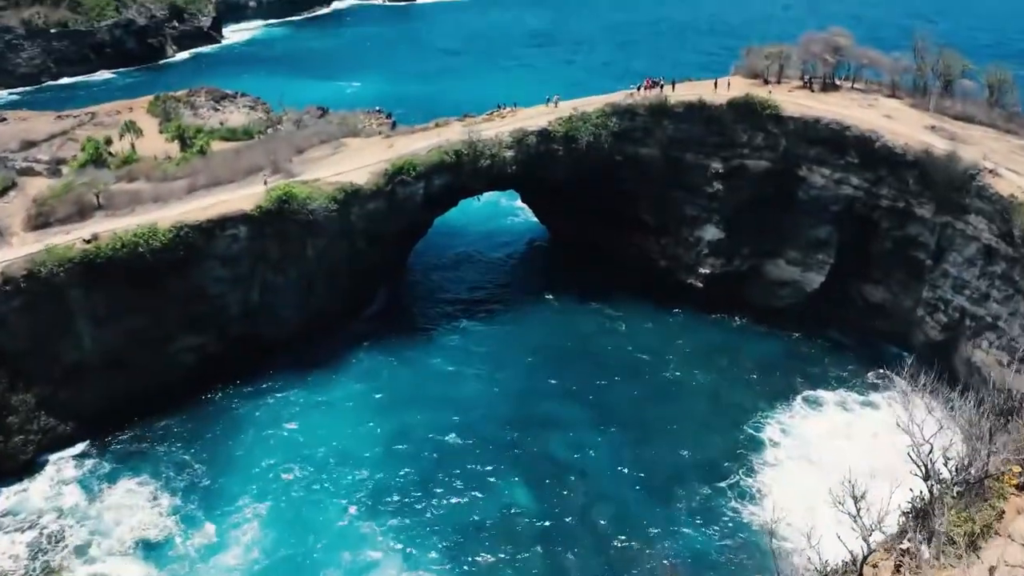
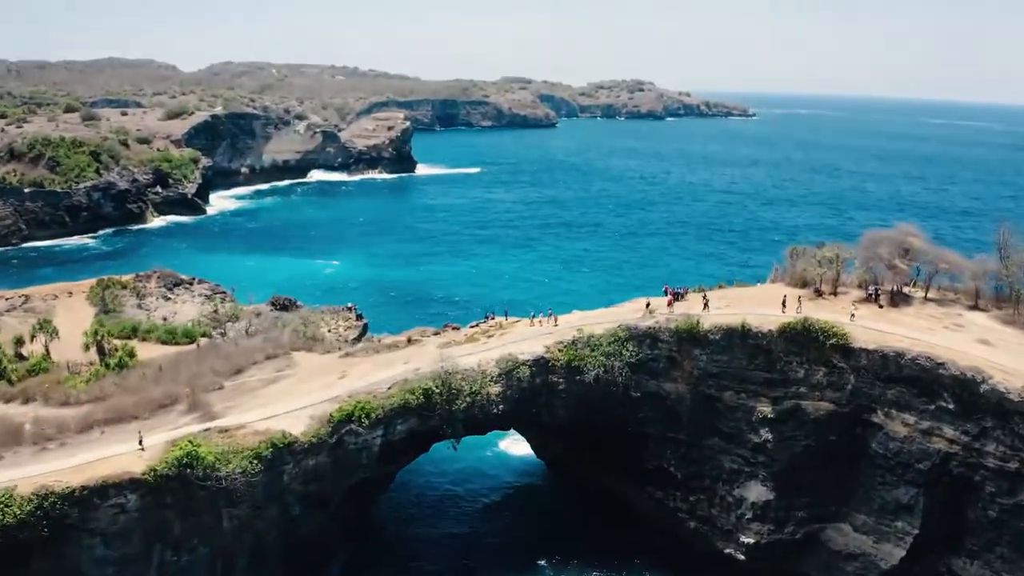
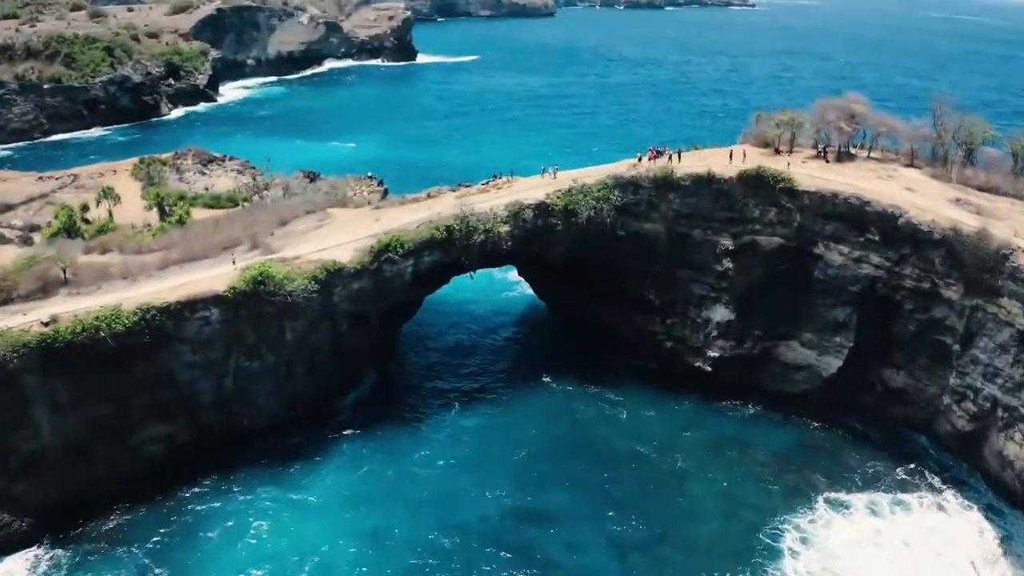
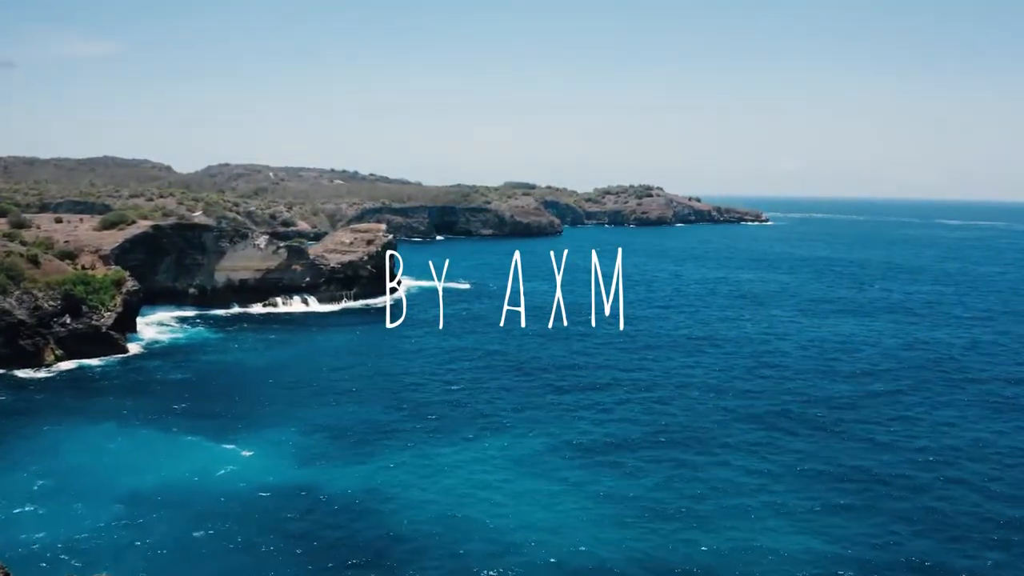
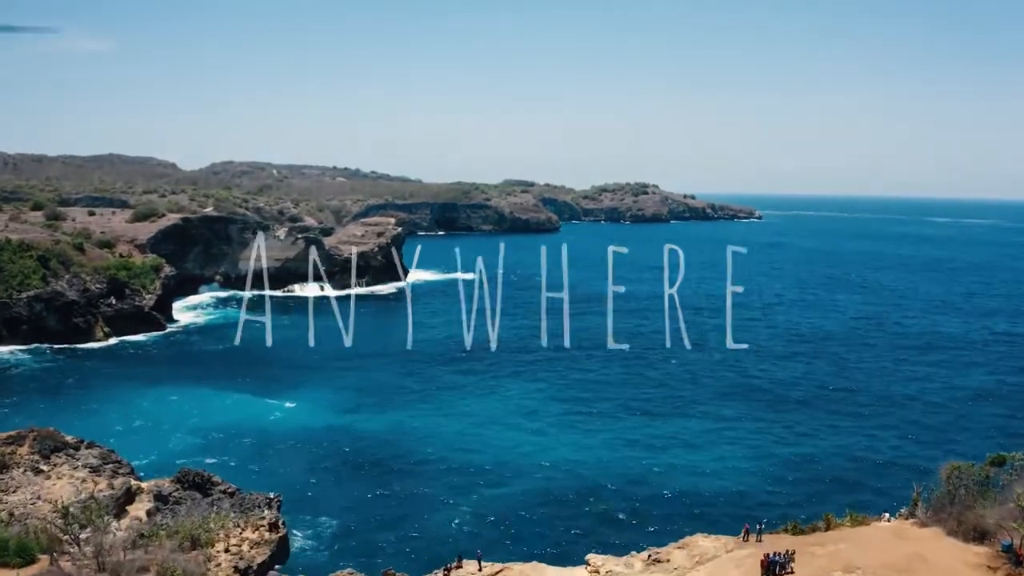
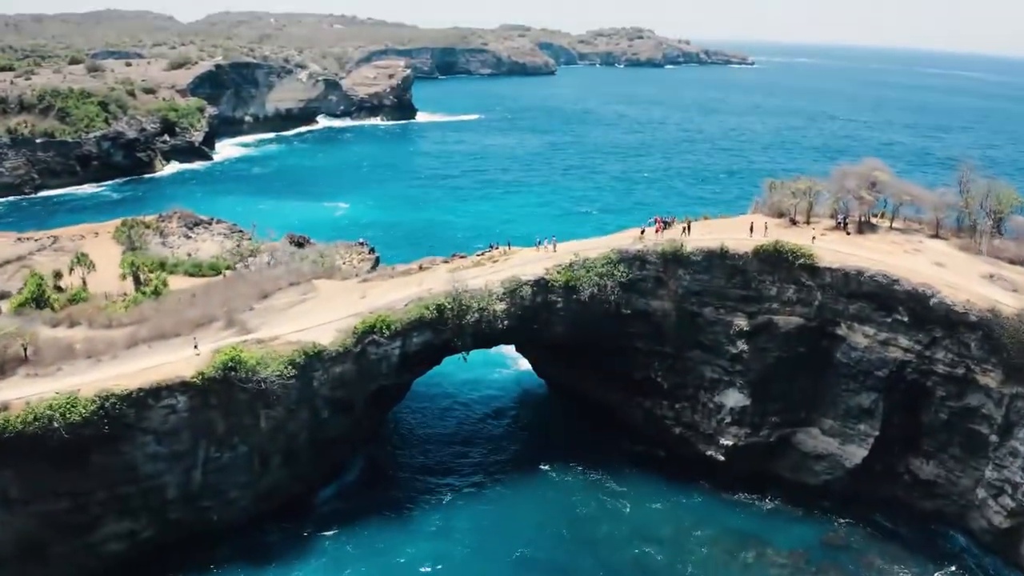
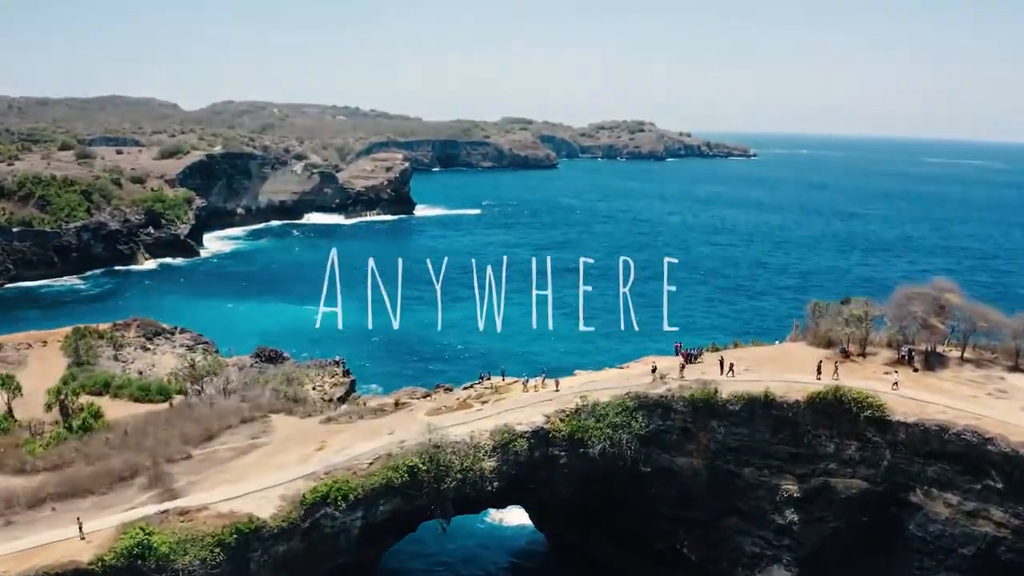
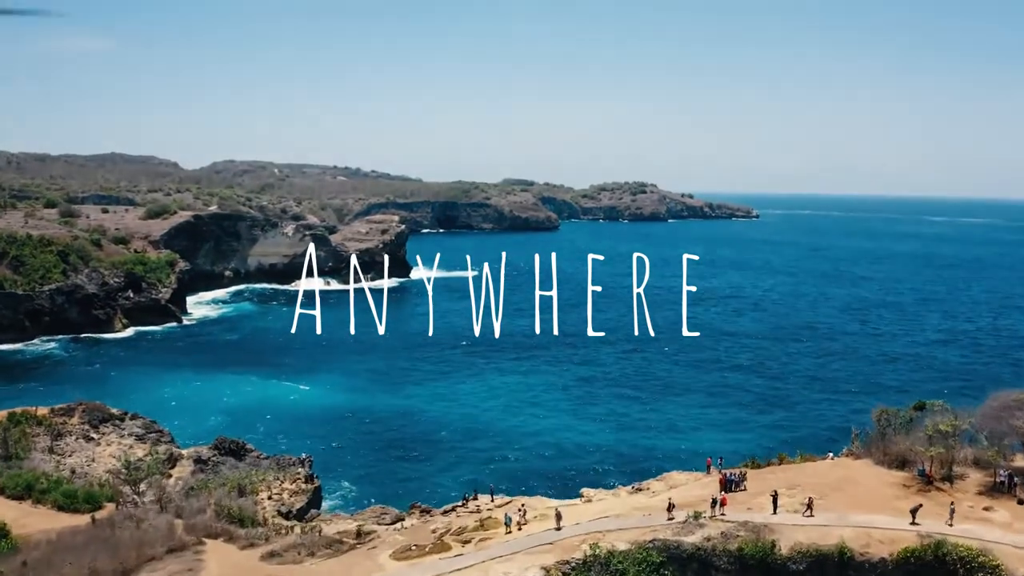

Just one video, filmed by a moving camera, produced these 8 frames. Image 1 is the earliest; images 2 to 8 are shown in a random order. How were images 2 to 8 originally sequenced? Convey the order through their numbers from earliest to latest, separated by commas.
3, 6, 2, 7, 8, 5, 4
